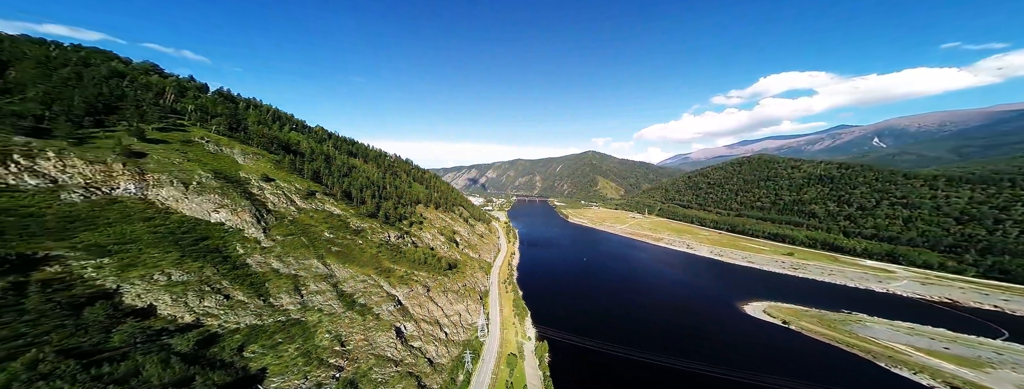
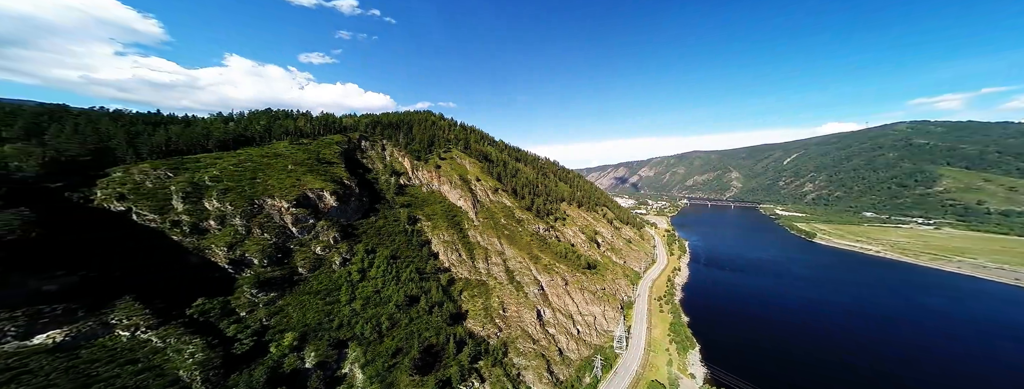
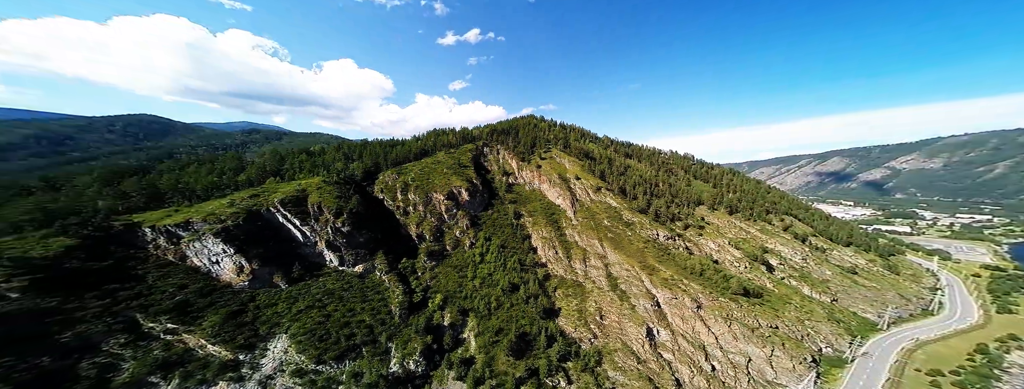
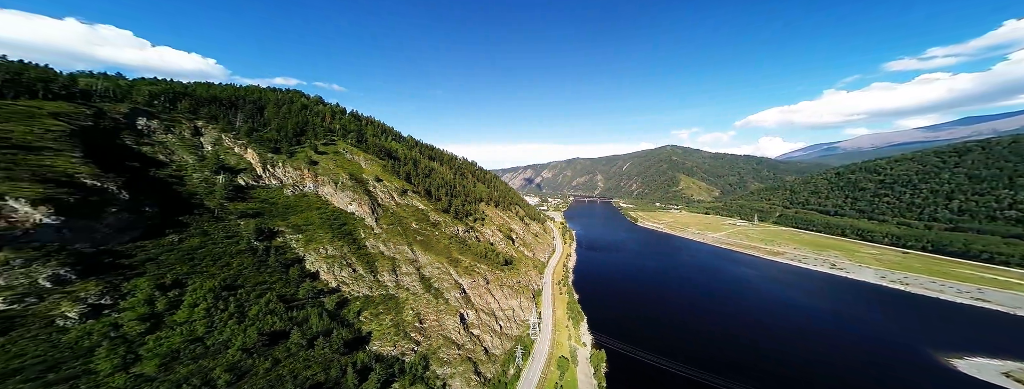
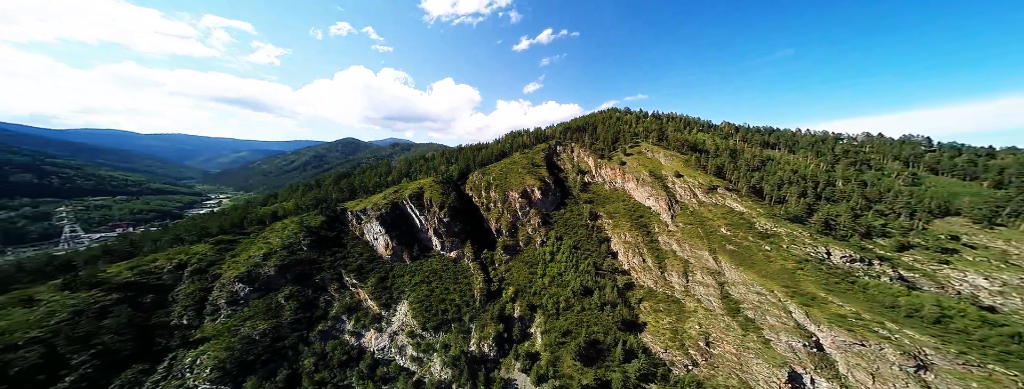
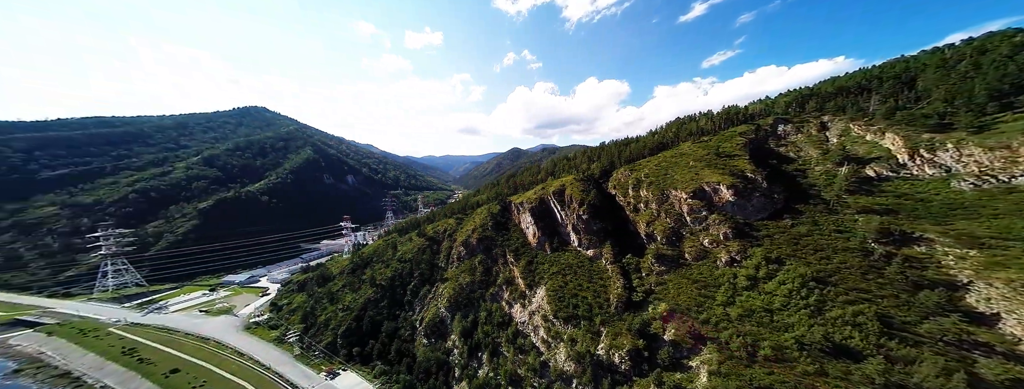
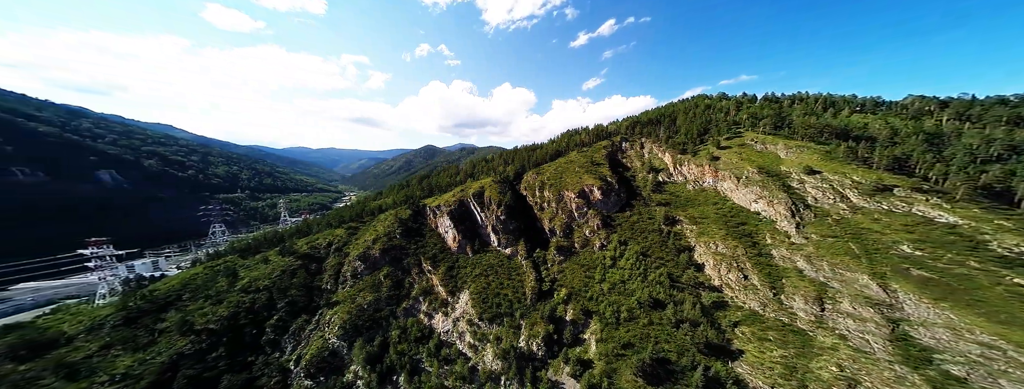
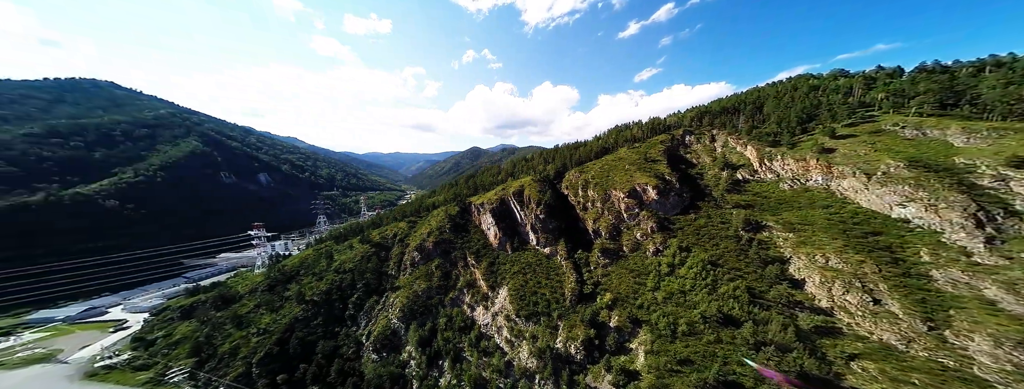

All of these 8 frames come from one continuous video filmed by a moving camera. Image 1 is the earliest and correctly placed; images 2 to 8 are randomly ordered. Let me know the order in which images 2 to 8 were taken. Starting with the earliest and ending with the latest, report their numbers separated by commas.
4, 2, 3, 5, 7, 8, 6
